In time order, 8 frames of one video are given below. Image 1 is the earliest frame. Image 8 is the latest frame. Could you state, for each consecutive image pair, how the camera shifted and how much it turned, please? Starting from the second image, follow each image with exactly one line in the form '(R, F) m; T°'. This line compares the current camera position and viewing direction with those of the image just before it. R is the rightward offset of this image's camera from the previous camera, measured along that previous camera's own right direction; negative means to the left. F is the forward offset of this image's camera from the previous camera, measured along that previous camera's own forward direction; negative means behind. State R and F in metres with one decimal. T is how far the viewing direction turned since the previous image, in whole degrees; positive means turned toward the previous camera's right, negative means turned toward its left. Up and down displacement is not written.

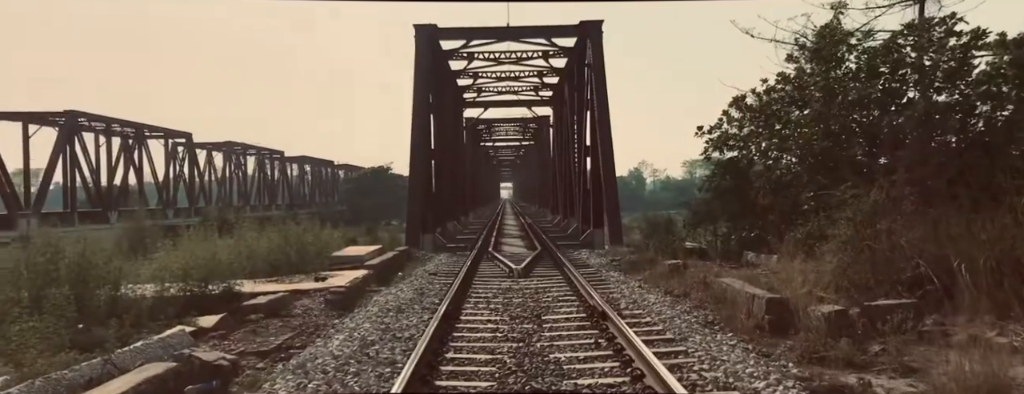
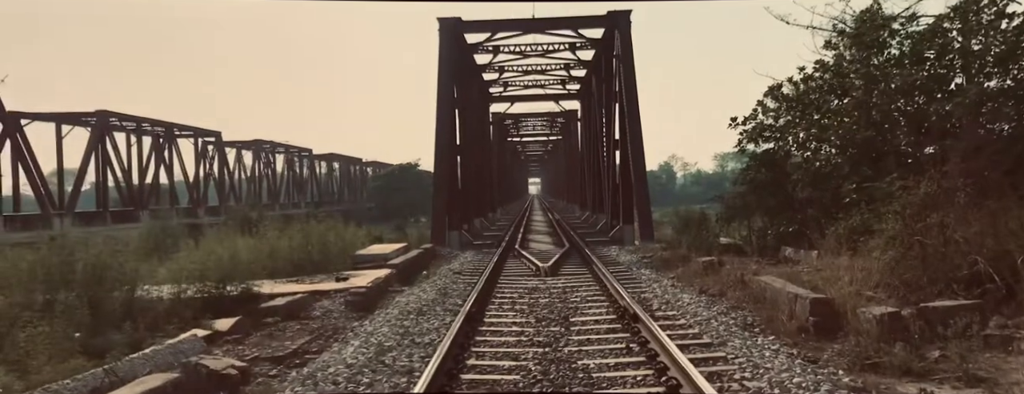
(0.0, +0.4) m; -2°
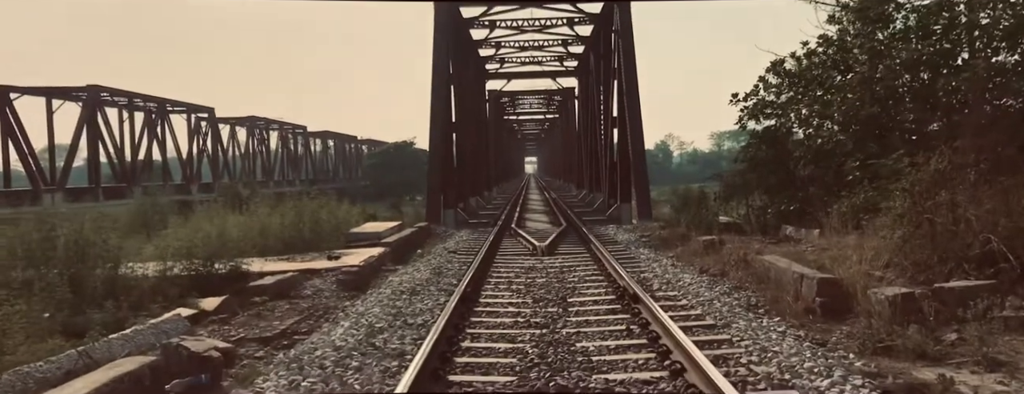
(0.0, +0.3) m; 0°
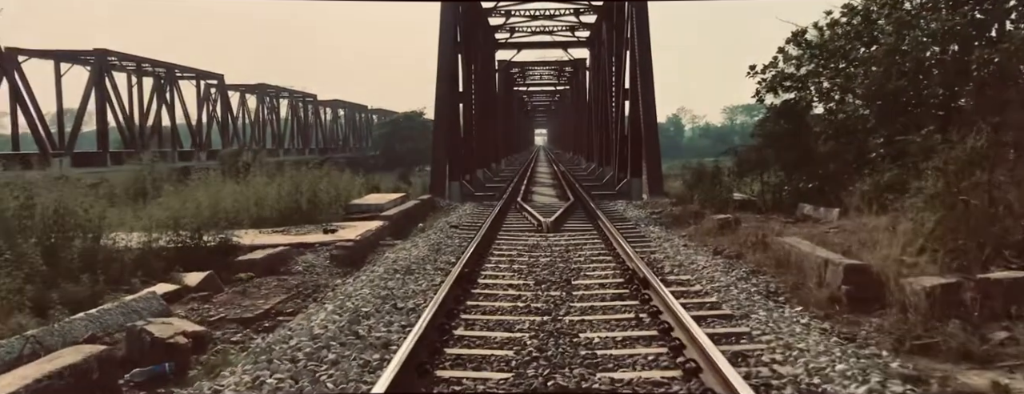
(+0.1, +0.6) m; -1°
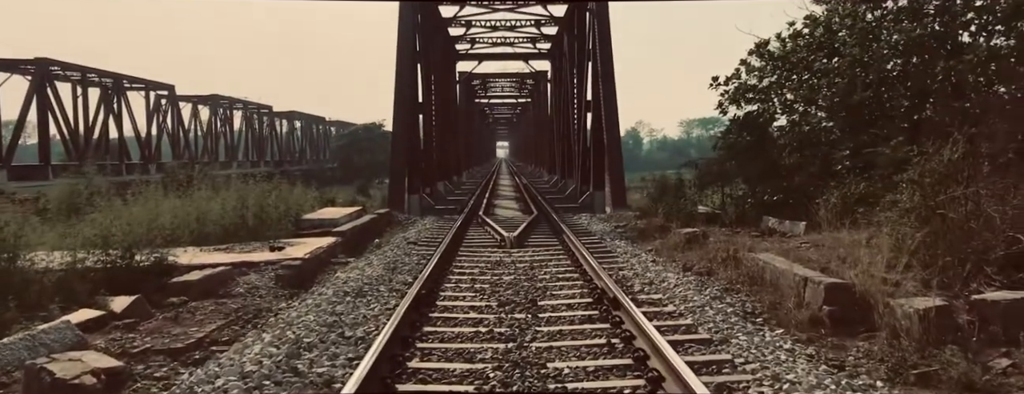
(0.0, +0.5) m; +3°
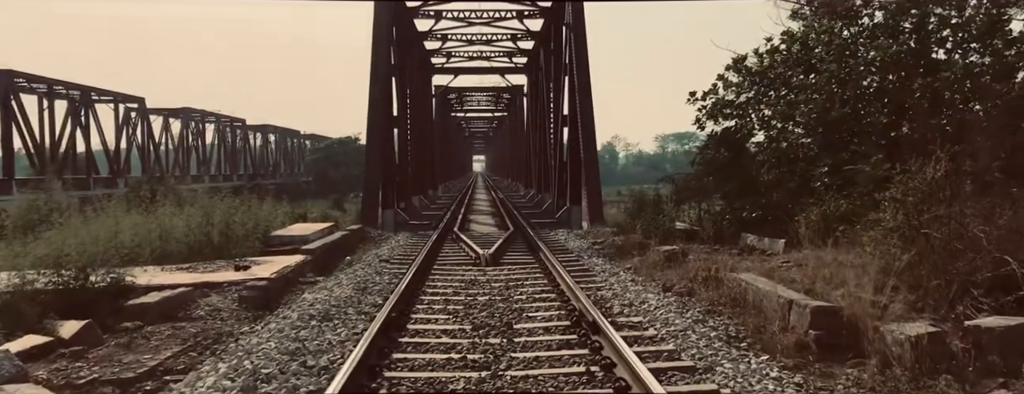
(0.0, +0.3) m; +2°
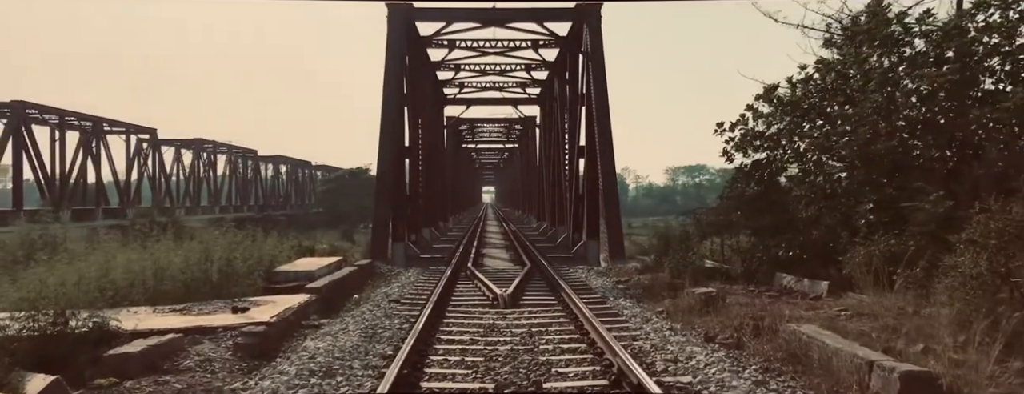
(-0.2, +0.8) m; -1°
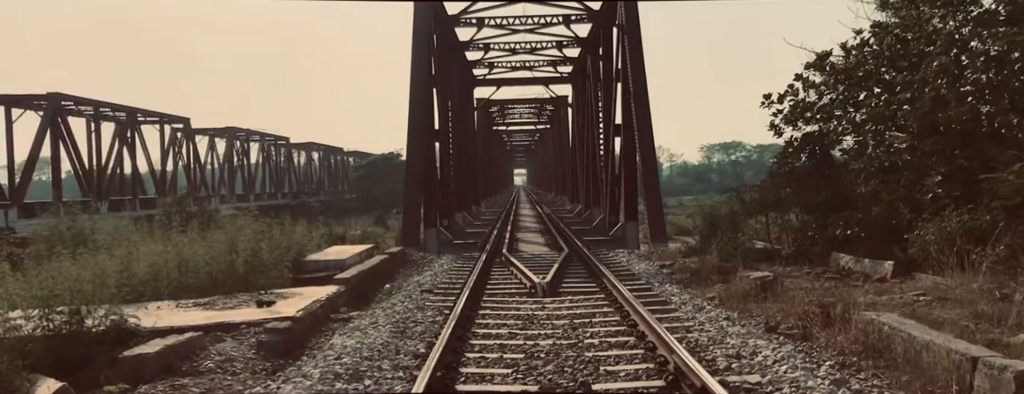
(-0.1, +0.6) m; -3°
